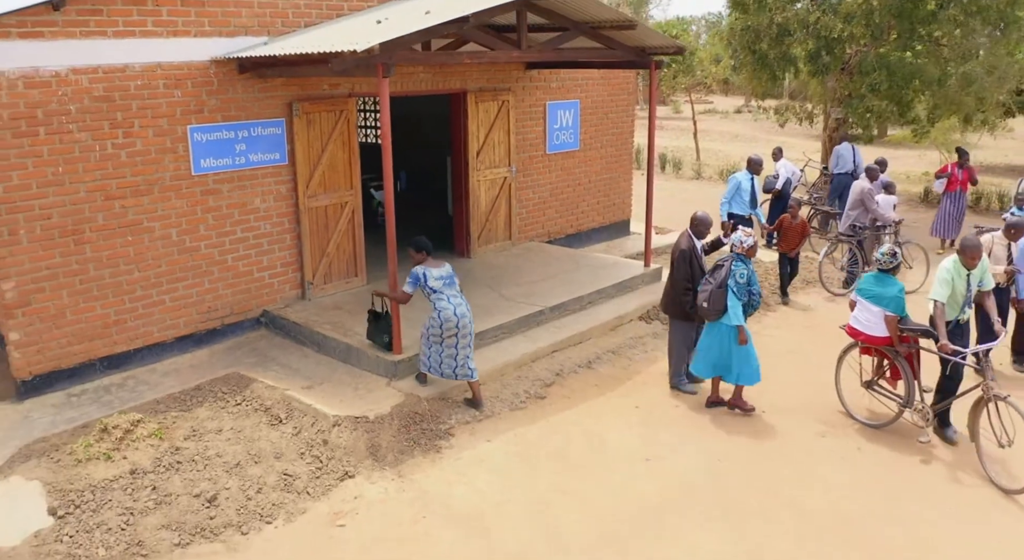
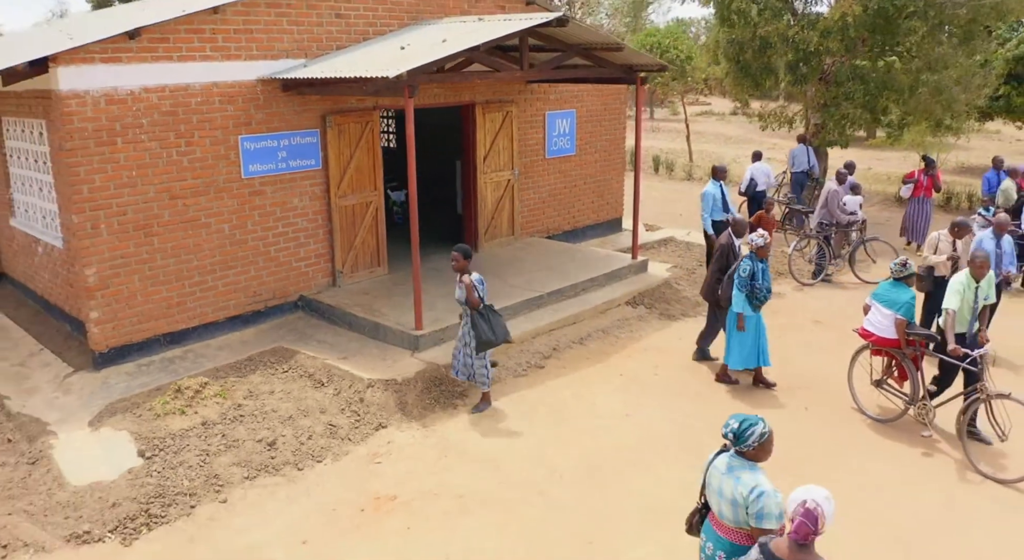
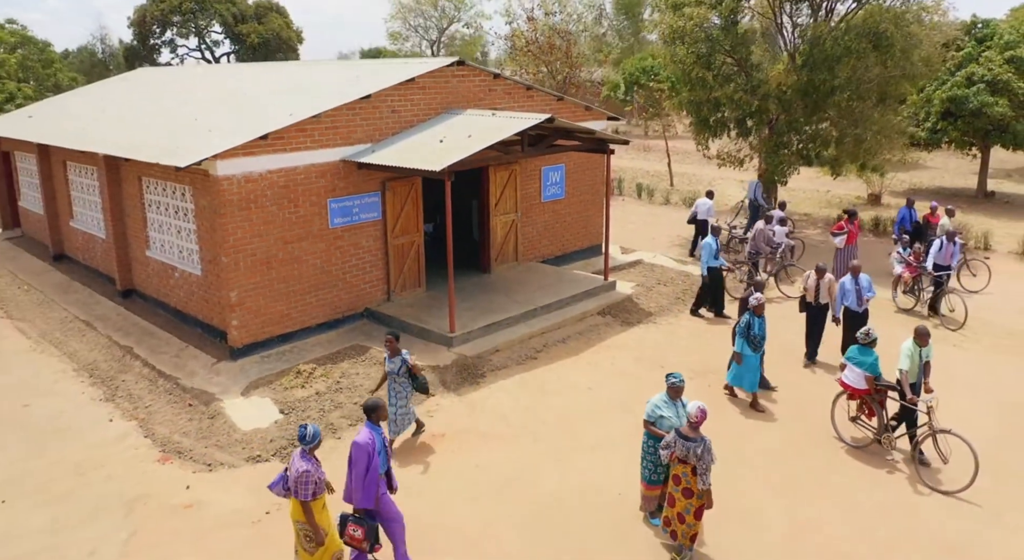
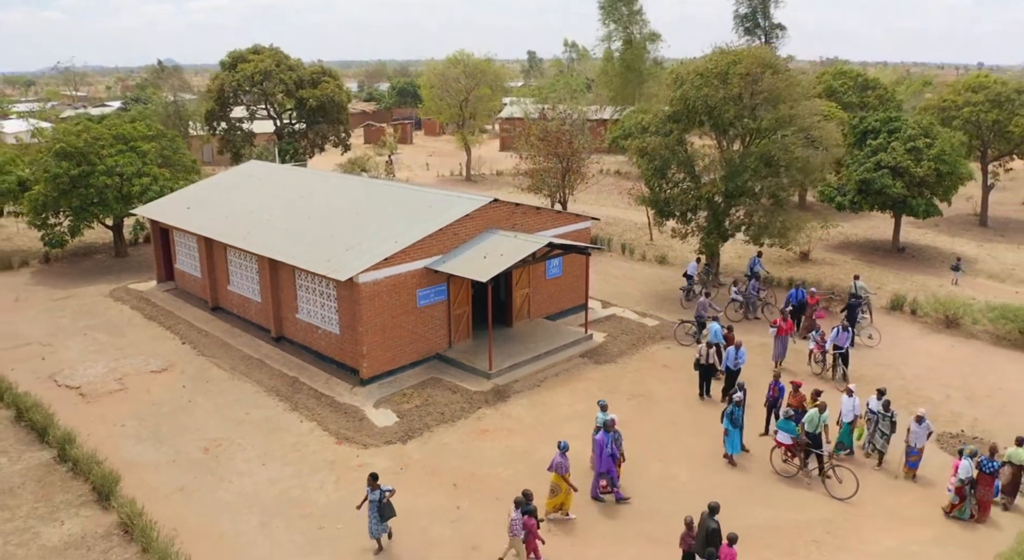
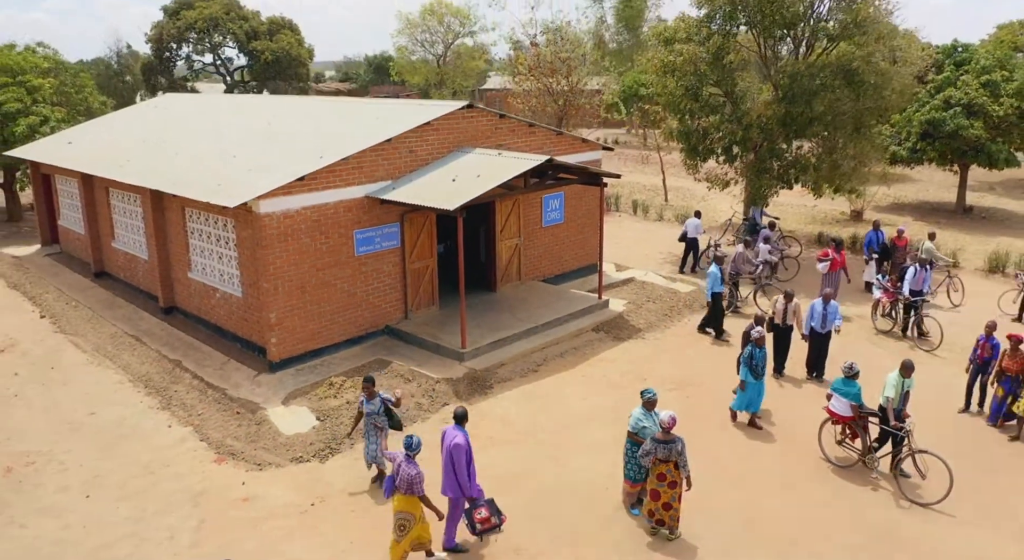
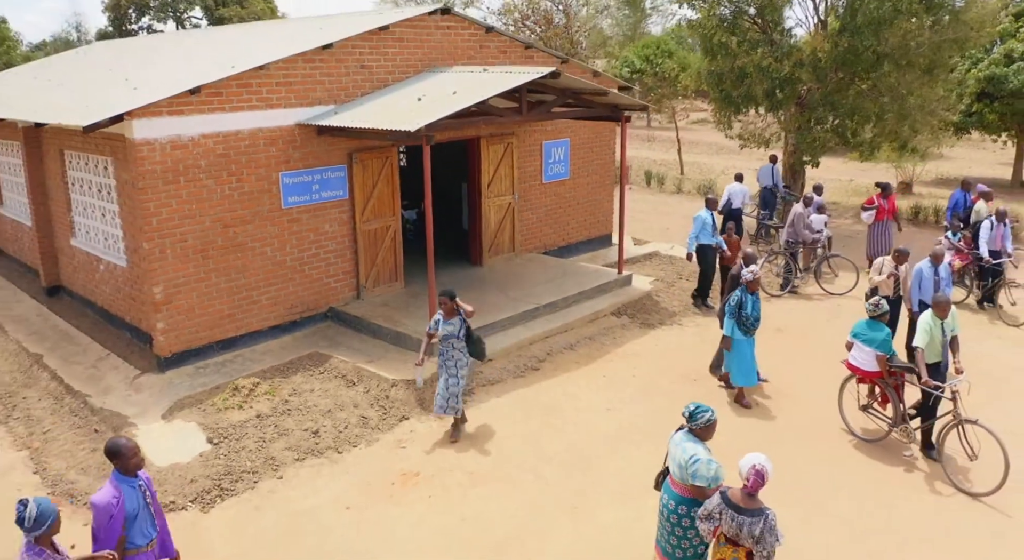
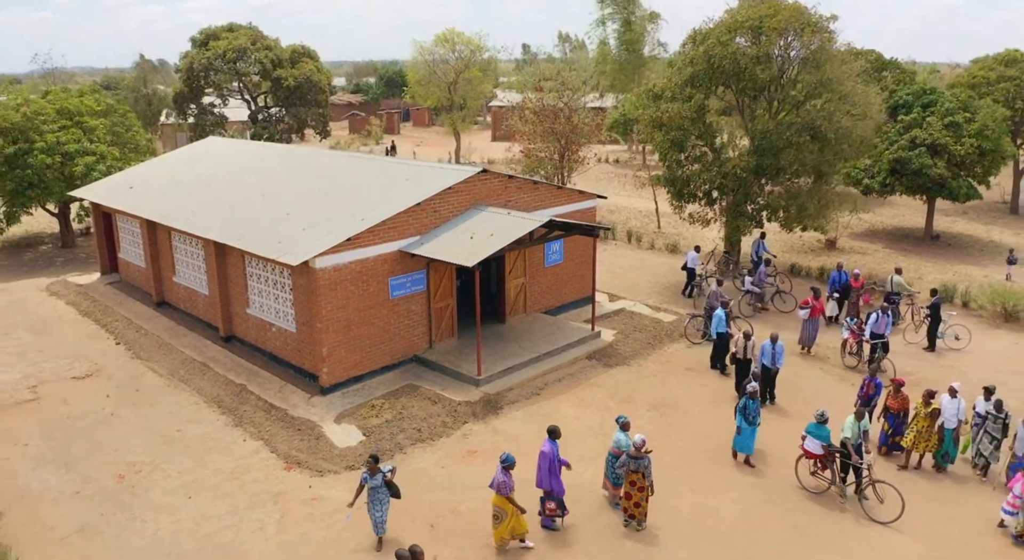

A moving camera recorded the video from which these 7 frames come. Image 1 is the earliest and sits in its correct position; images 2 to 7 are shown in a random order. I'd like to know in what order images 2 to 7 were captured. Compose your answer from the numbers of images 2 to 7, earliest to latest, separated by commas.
2, 6, 3, 5, 7, 4
